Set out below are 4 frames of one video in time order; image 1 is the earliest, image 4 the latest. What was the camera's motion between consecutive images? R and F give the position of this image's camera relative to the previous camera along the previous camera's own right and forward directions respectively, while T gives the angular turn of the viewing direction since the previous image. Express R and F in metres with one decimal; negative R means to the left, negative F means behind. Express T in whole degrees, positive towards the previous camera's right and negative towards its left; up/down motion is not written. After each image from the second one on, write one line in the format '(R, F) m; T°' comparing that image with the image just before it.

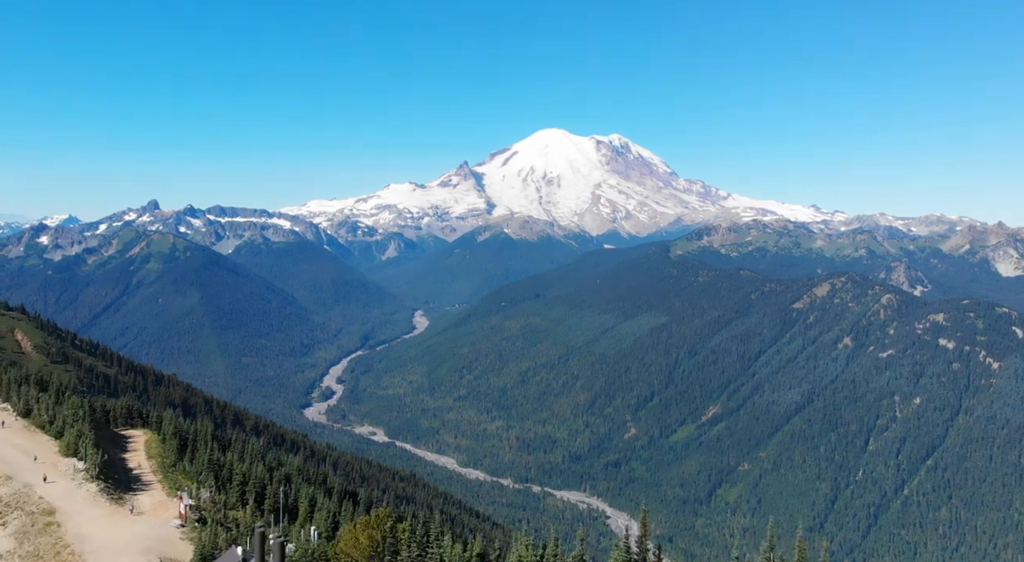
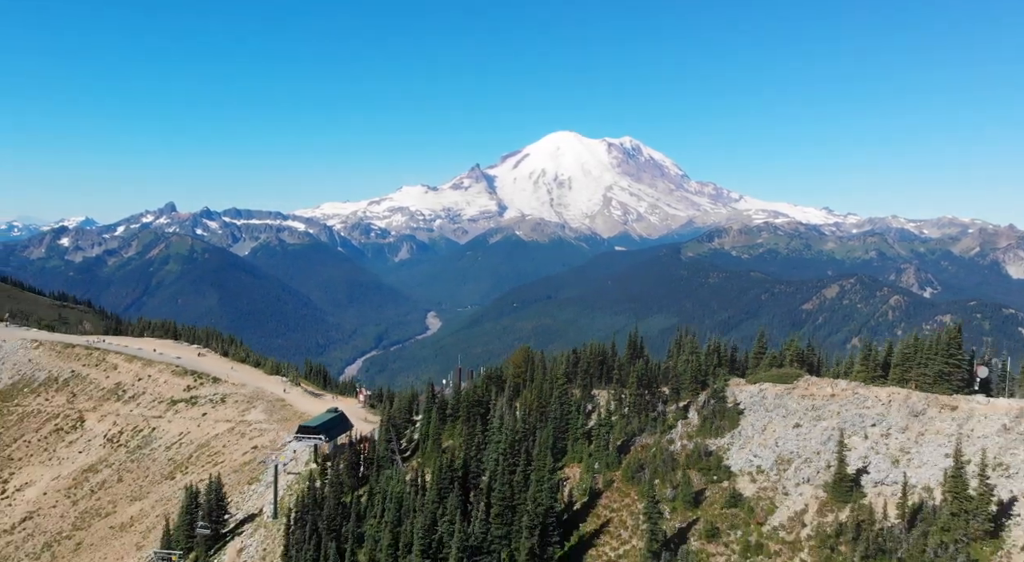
(-5.5, -43.4) m; -1°
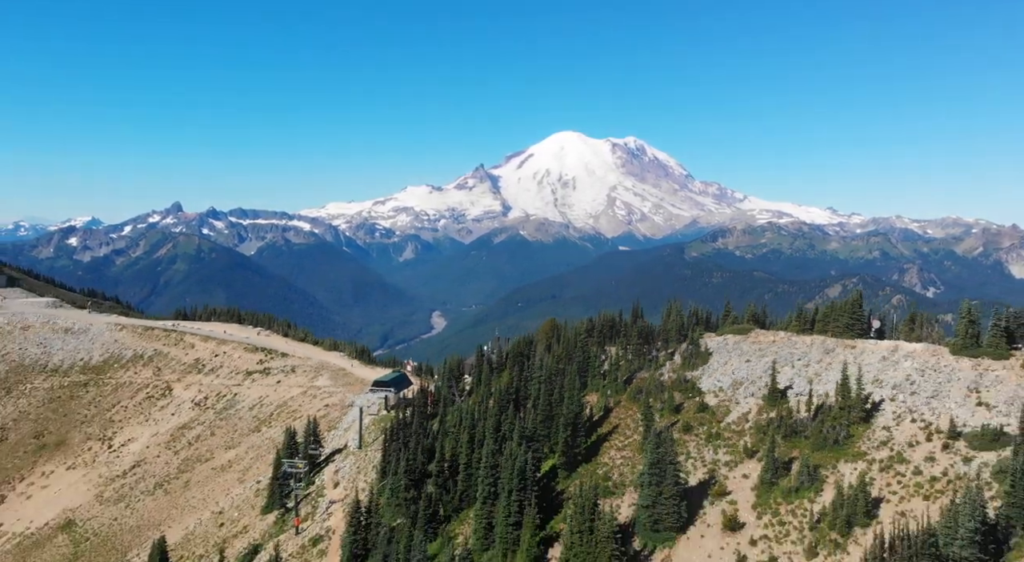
(-3.2, -22.6) m; 0°
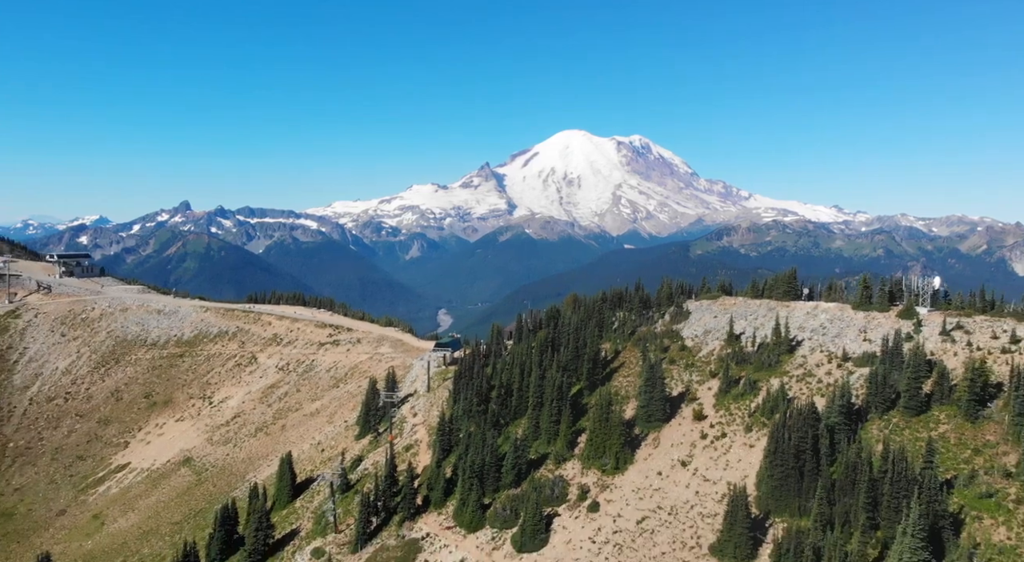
(-4.3, -31.3) m; 0°
